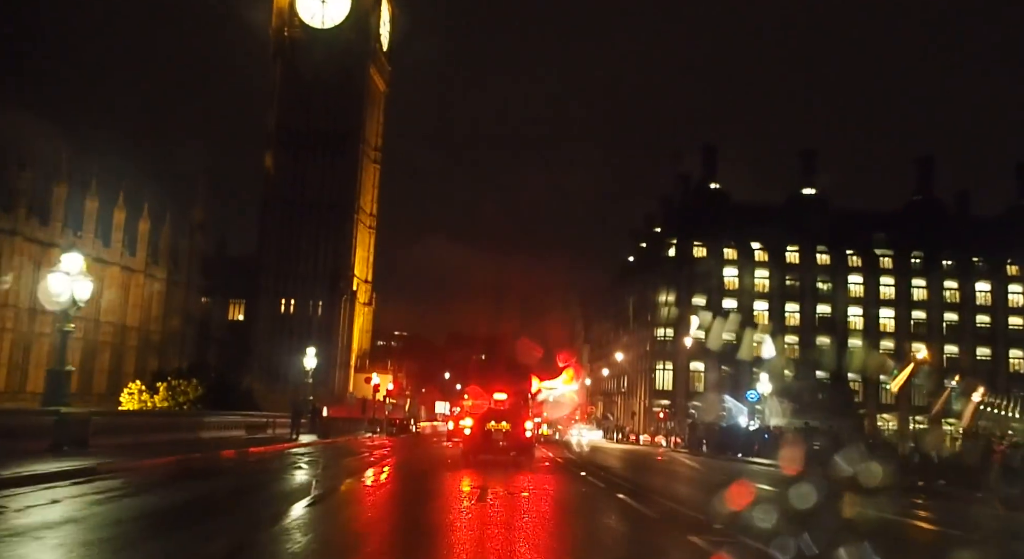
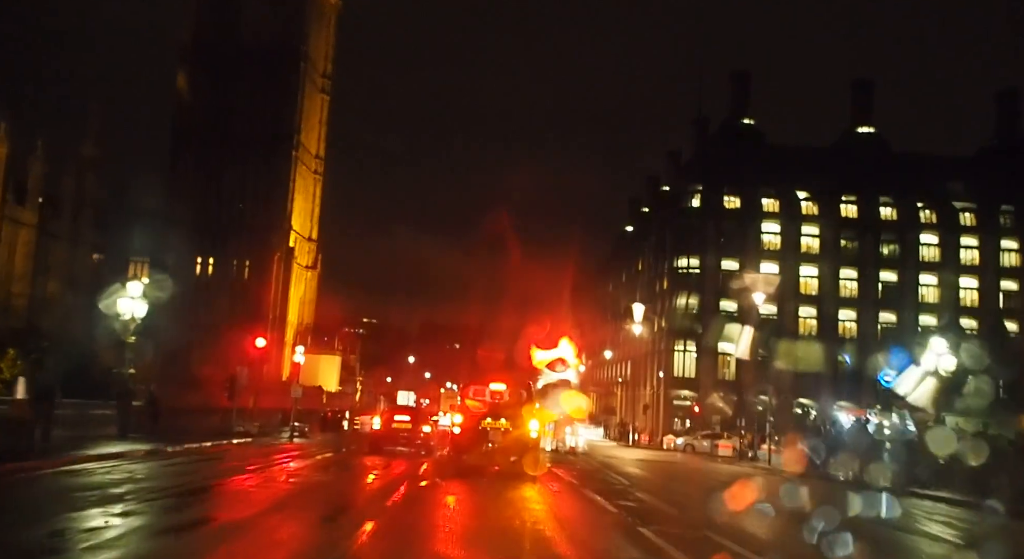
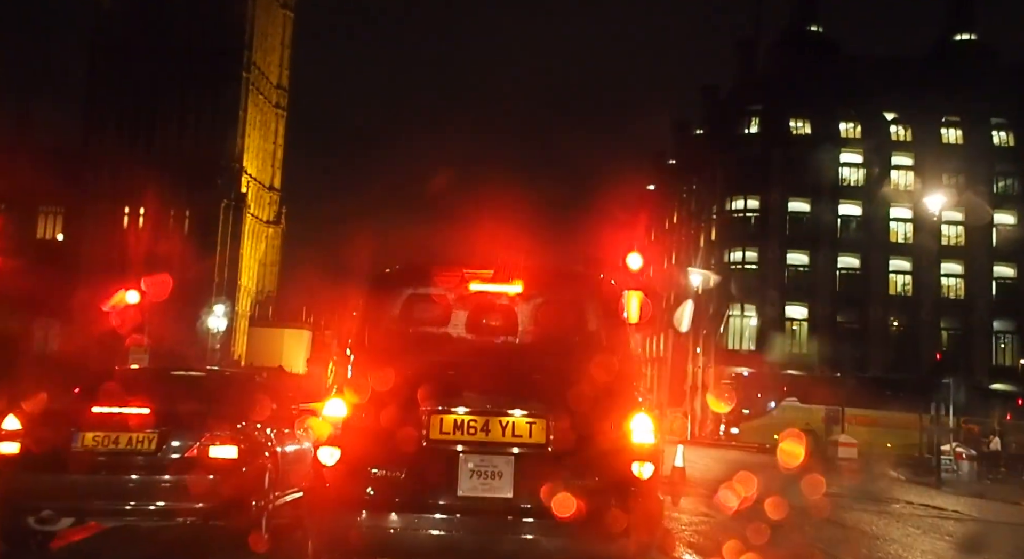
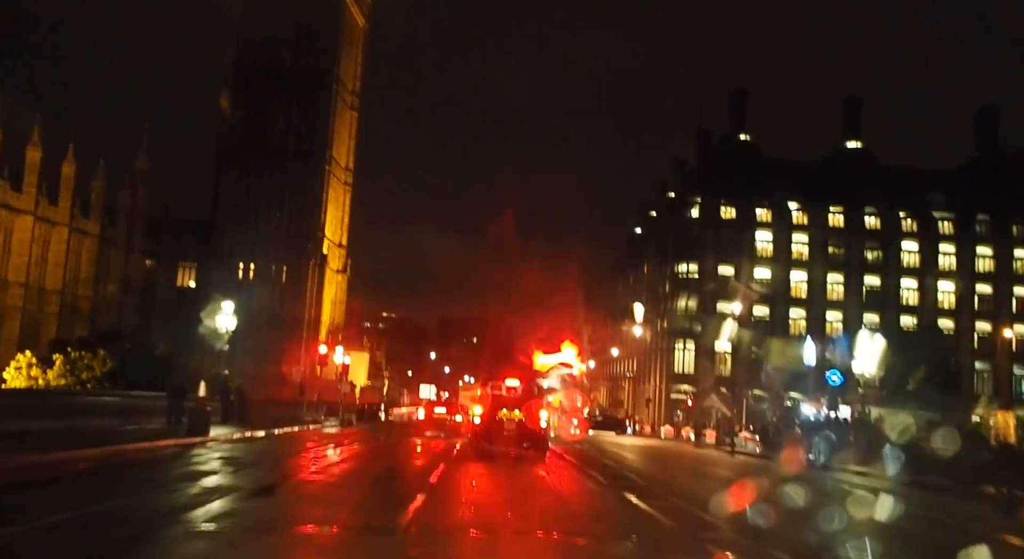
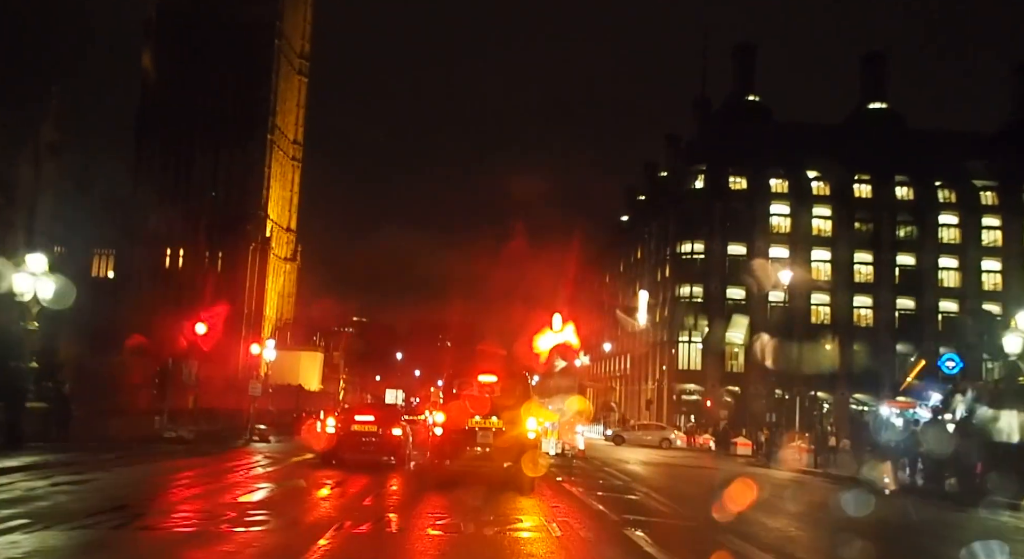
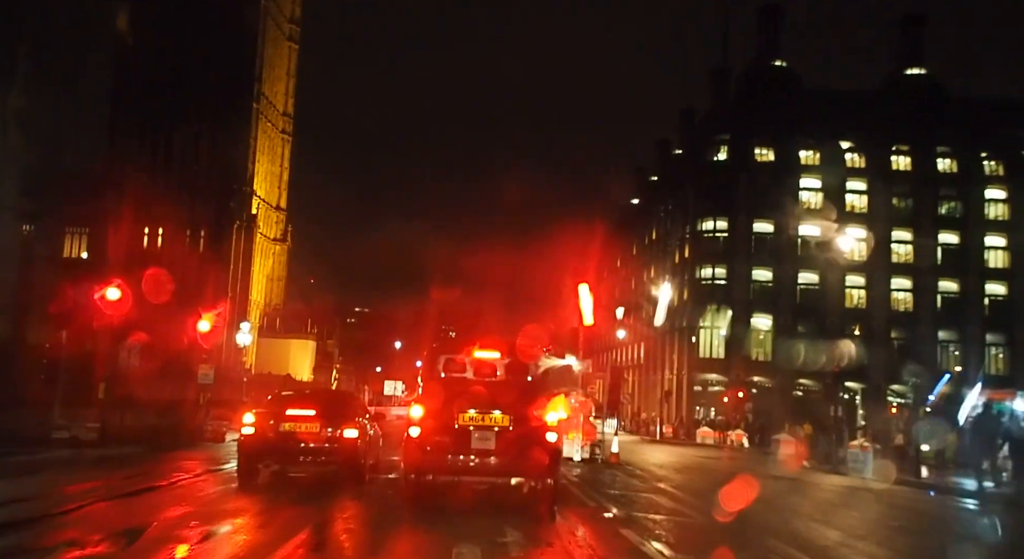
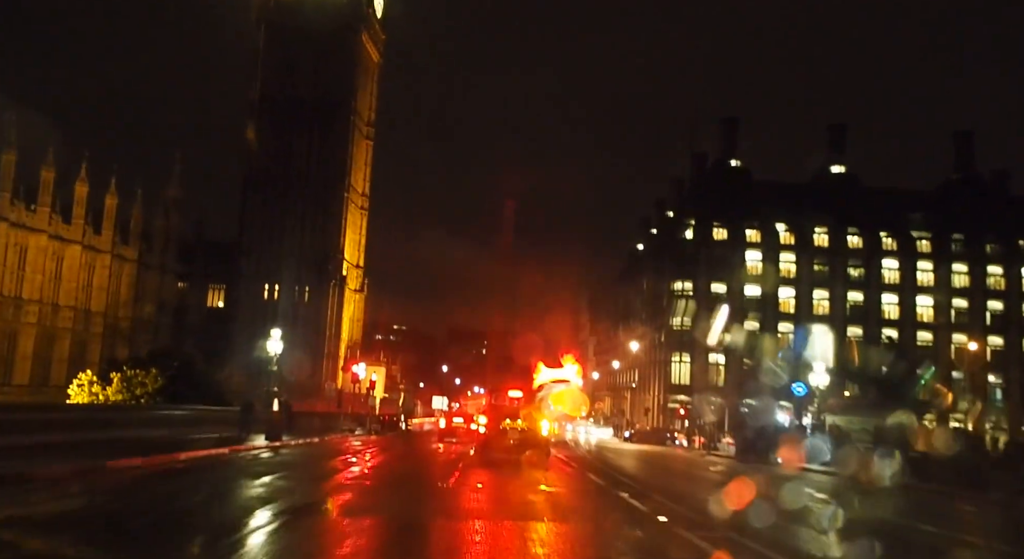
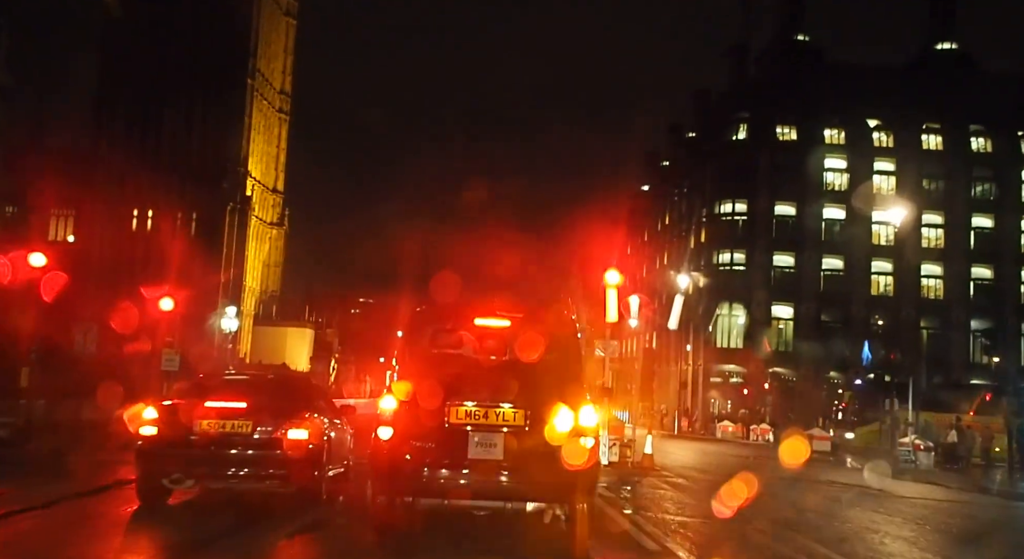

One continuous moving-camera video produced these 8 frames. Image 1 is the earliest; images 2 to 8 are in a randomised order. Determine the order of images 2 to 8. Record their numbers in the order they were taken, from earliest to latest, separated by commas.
7, 4, 2, 5, 6, 8, 3
